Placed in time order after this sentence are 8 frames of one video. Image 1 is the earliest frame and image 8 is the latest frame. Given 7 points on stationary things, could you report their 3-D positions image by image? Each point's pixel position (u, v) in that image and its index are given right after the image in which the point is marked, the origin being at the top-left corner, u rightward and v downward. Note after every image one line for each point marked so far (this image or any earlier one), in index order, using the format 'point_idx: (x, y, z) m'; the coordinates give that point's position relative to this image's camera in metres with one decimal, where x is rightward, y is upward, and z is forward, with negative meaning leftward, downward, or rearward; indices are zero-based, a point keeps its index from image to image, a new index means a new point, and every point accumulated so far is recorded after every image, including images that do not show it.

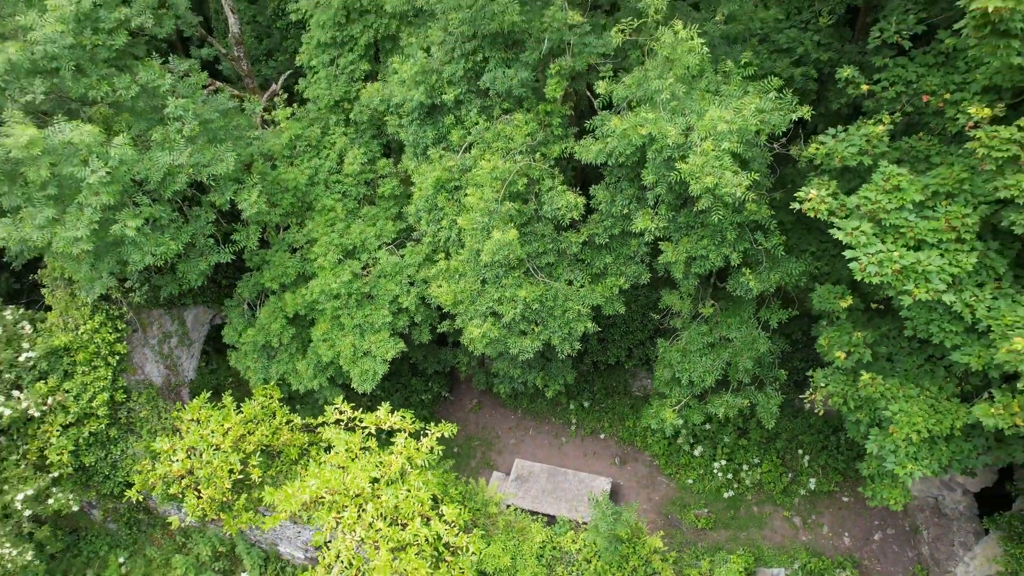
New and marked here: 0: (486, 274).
0: (-0.3, +0.2, +7.5) m
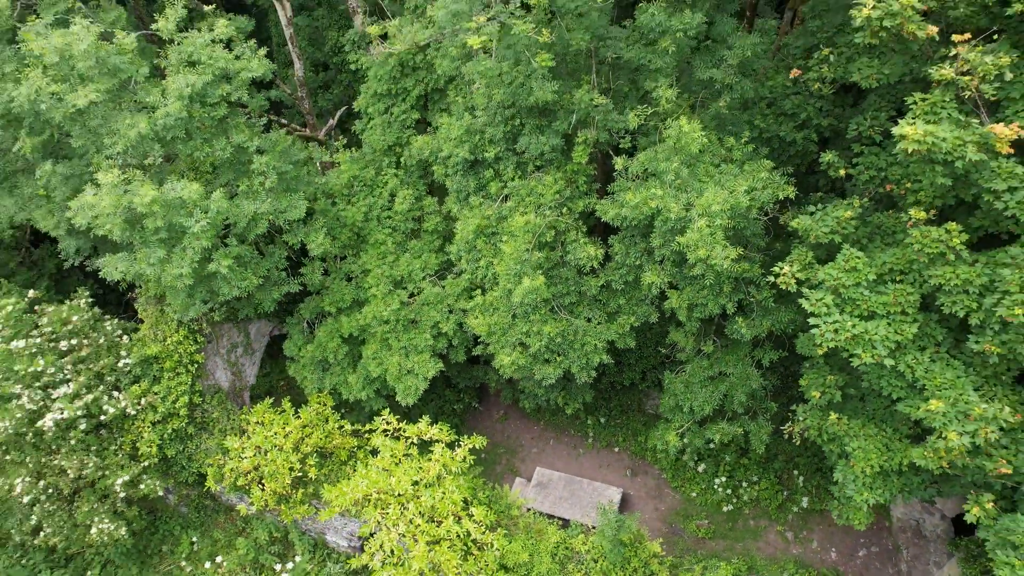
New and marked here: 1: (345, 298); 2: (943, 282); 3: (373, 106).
0: (+0.1, -0.3, +8.8) m
1: (-2.5, -0.1, +10.1) m
2: (+3.5, 0.0, +5.6) m
3: (-2.2, +2.9, +10.8) m
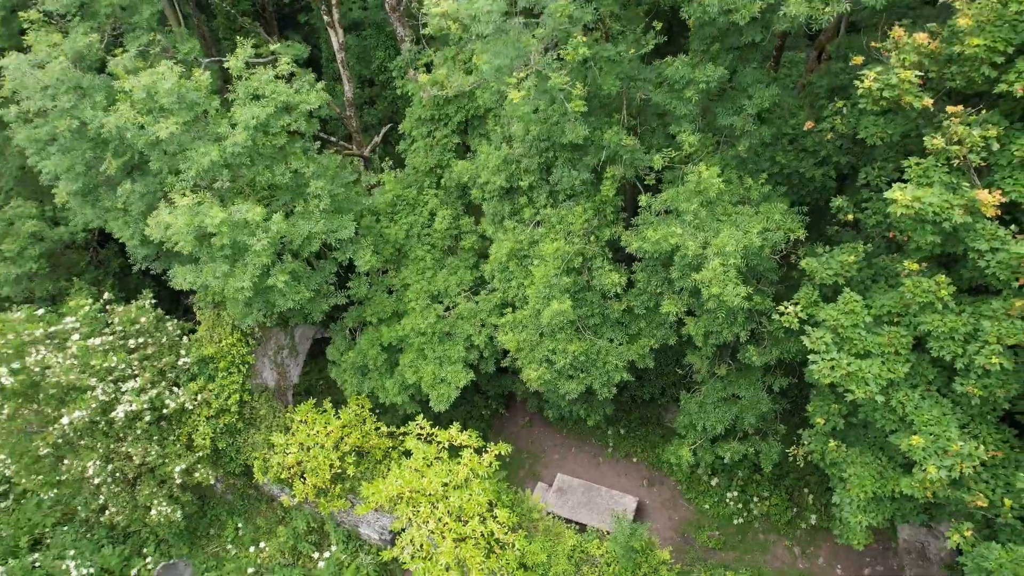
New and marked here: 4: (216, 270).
0: (+0.4, -0.6, +9.5) m
1: (-2.0, -0.3, +10.9) m
2: (+3.8, -0.4, +6.1) m
3: (-1.6, +2.7, +11.6) m
4: (-3.8, +0.2, +8.9) m
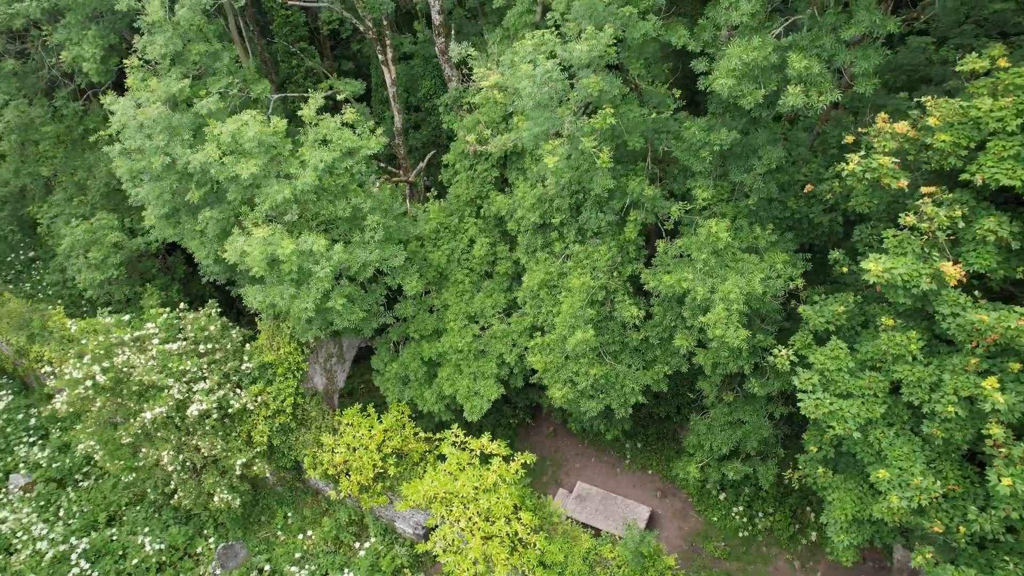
0: (+0.9, -1.0, +10.6) m
1: (-1.5, -0.7, +12.1) m
2: (+4.1, -0.9, +7.1) m
3: (-1.0, +2.4, +12.8) m
4: (-3.4, 0.0, +10.2) m
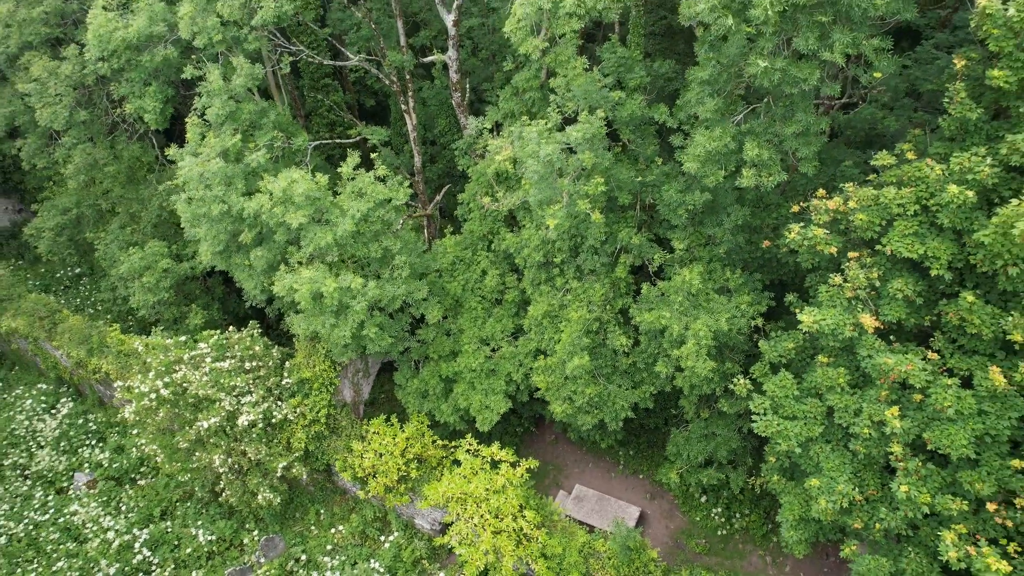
0: (+1.0, -1.6, +12.3) m
1: (-1.4, -1.2, +13.9) m
2: (+4.2, -1.5, +8.8) m
3: (-0.8, +1.8, +14.5) m
4: (-3.3, -0.6, +12.0) m
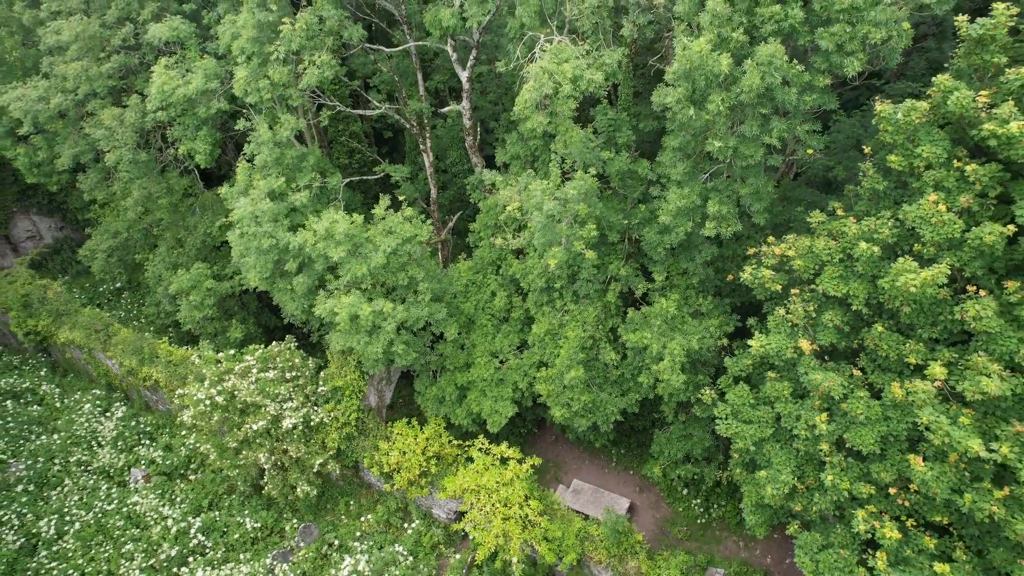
0: (+1.1, -2.0, +14.4) m
1: (-1.2, -1.7, +16.0) m
2: (+4.3, -2.0, +10.9) m
3: (-0.7, +1.3, +16.7) m
4: (-3.1, -1.0, +14.1) m
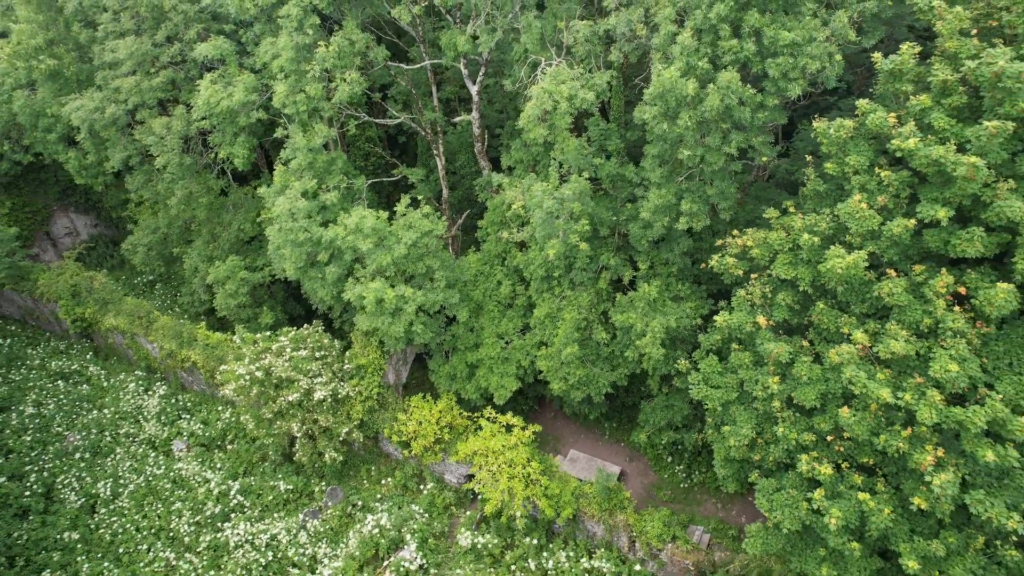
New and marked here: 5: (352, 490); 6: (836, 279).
0: (+1.2, -1.8, +16.5) m
1: (-1.1, -1.4, +18.1) m
2: (+4.4, -1.7, +13.0) m
3: (-0.6, +1.6, +18.7) m
4: (-3.0, -0.8, +16.2) m
5: (-4.4, -5.6, +19.0) m
6: (+5.3, +0.2, +11.1) m
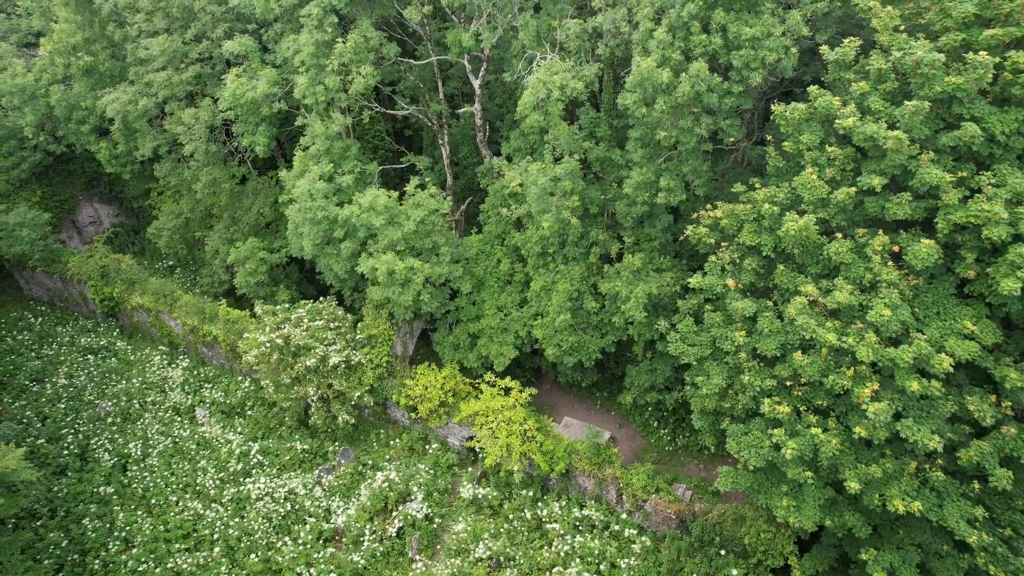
0: (+1.2, -1.1, +18.2) m
1: (-1.2, -0.8, +19.7) m
2: (+4.4, -1.0, +14.6) m
3: (-0.6, +2.3, +20.4) m
4: (-3.1, -0.1, +17.8) m
5: (-4.5, -4.9, +20.6) m
6: (+5.3, +0.9, +12.8) m
